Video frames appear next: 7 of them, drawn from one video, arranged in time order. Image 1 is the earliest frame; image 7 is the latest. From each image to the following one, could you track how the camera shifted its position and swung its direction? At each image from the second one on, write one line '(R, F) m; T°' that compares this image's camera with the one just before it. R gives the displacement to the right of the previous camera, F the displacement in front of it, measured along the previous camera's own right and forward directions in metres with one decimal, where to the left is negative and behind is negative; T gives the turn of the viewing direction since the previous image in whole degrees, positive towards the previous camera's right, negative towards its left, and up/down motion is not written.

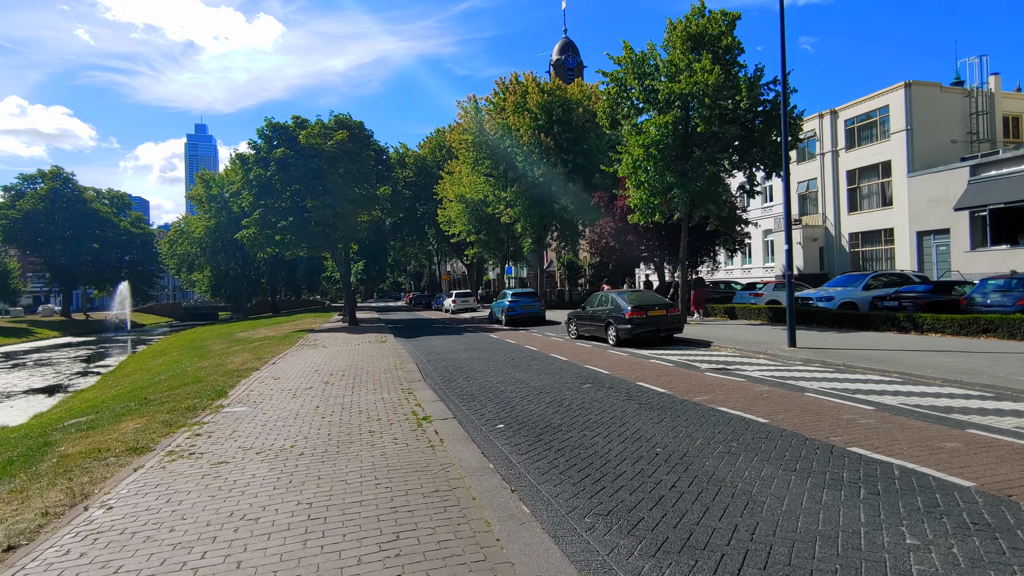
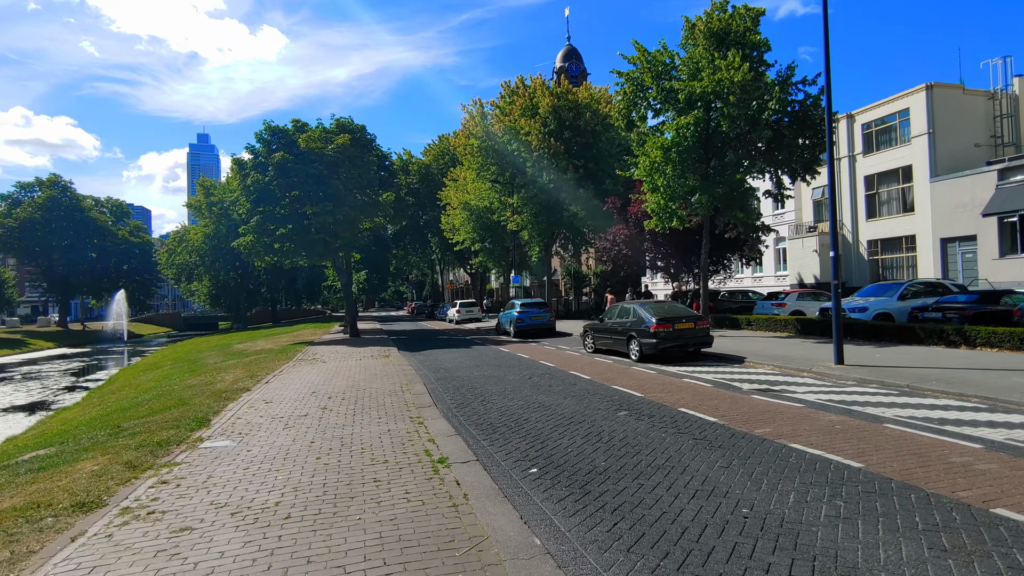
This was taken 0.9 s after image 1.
(-0.3, +1.2) m; 0°
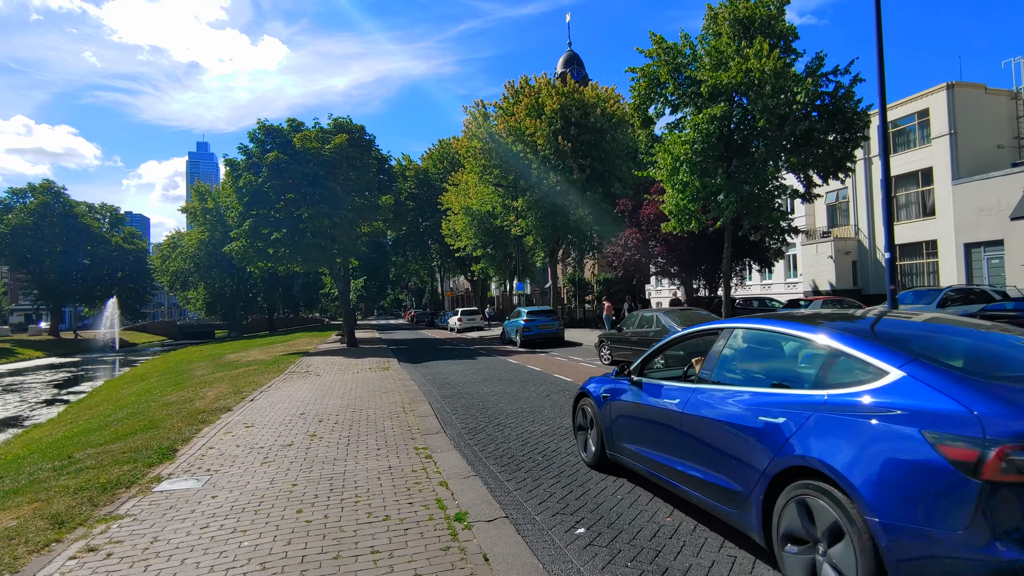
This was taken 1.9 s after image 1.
(-0.3, +1.3) m; 0°
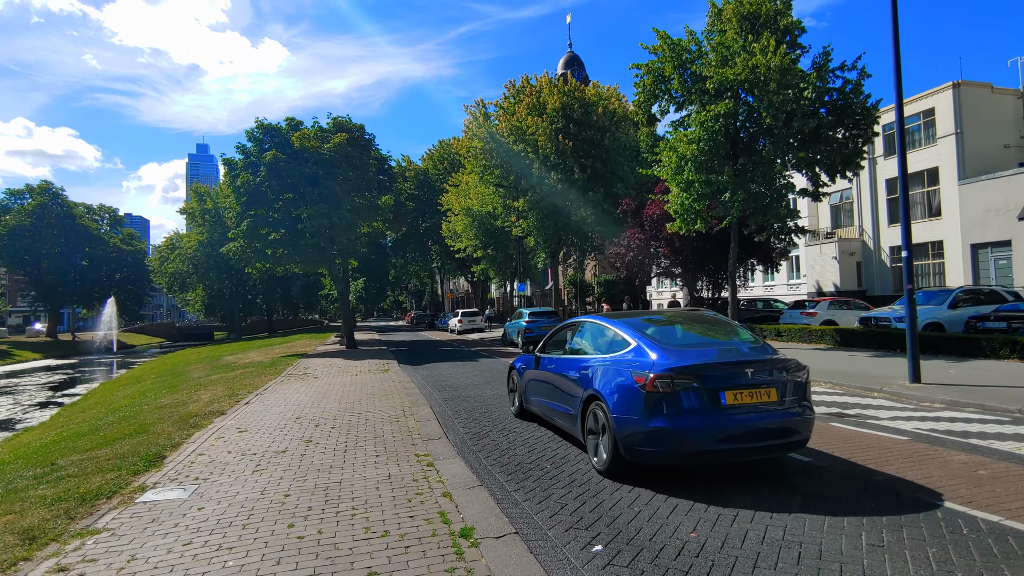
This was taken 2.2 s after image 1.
(-0.1, +0.4) m; 0°
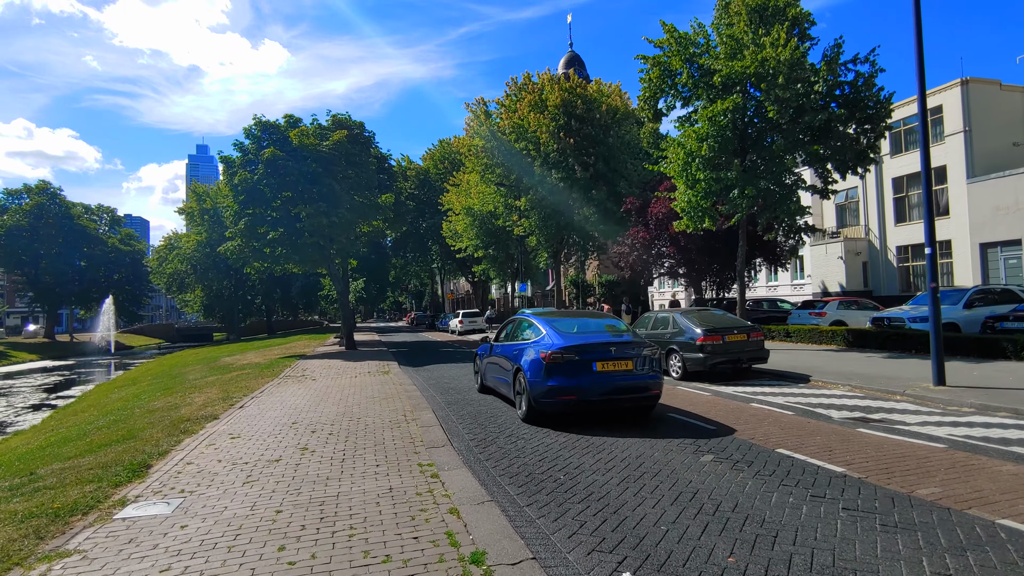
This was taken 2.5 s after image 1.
(-0.1, +0.4) m; 0°
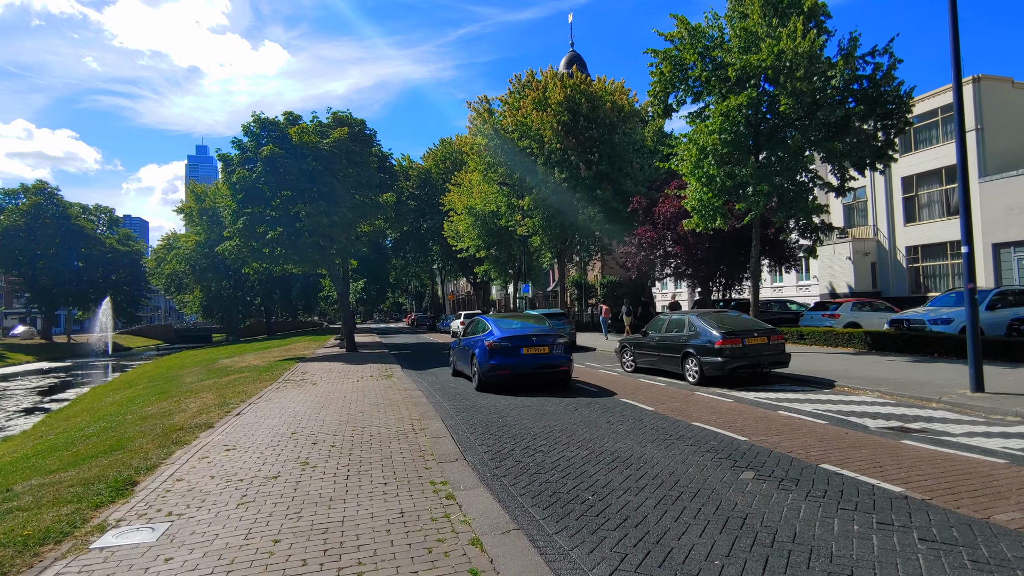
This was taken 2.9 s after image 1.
(-0.2, +0.5) m; 0°
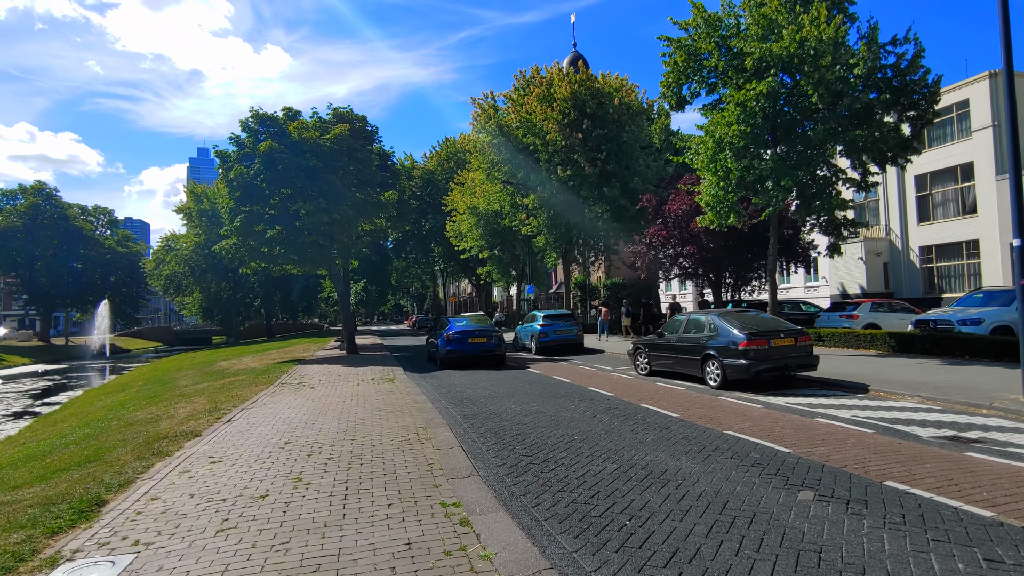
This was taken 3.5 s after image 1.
(-0.2, +0.7) m; 0°
